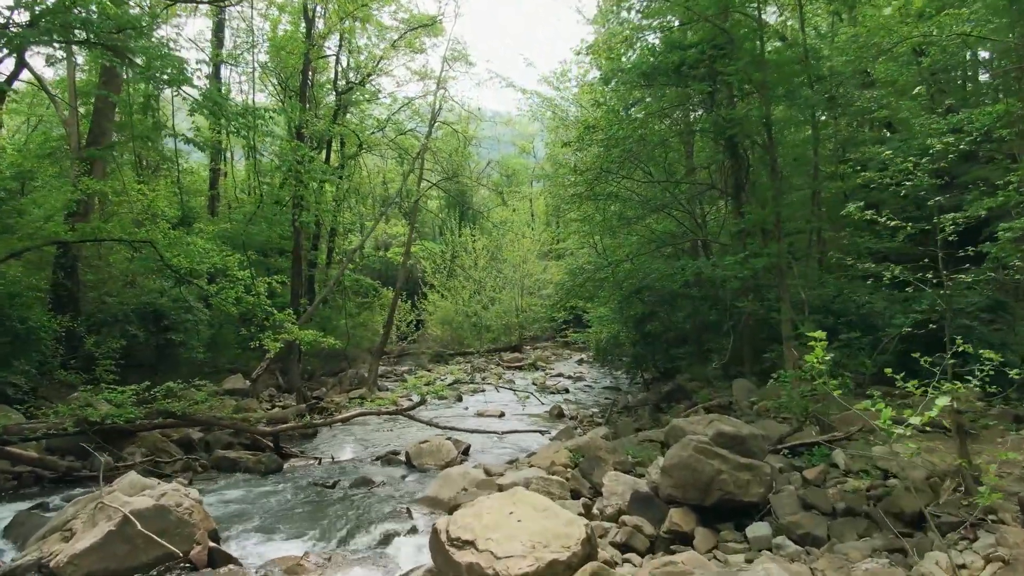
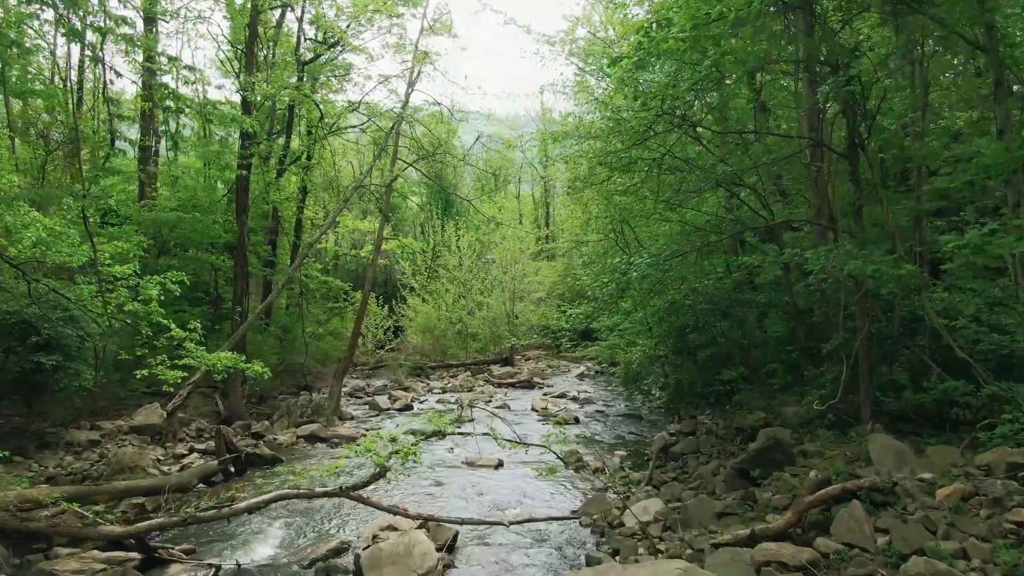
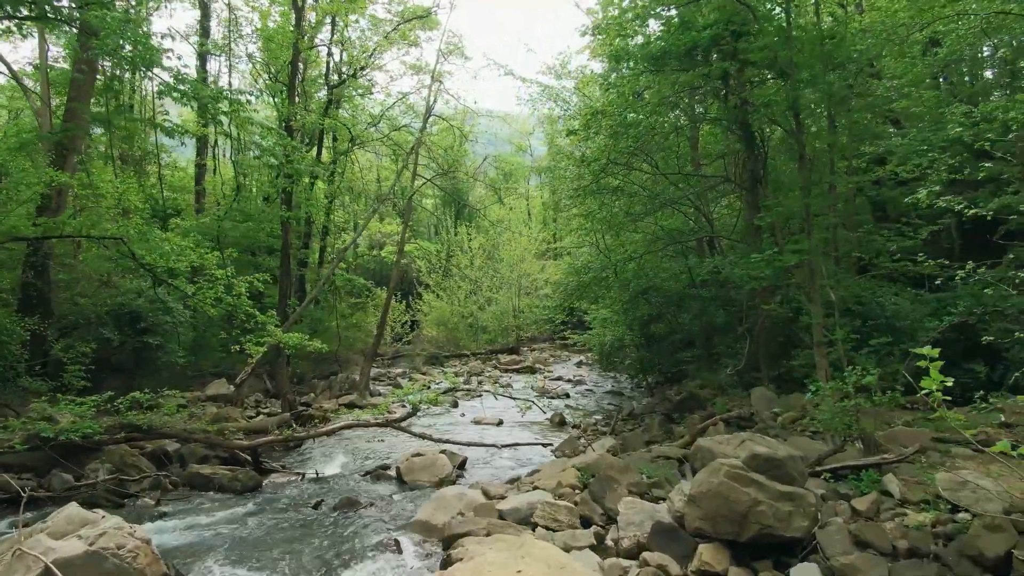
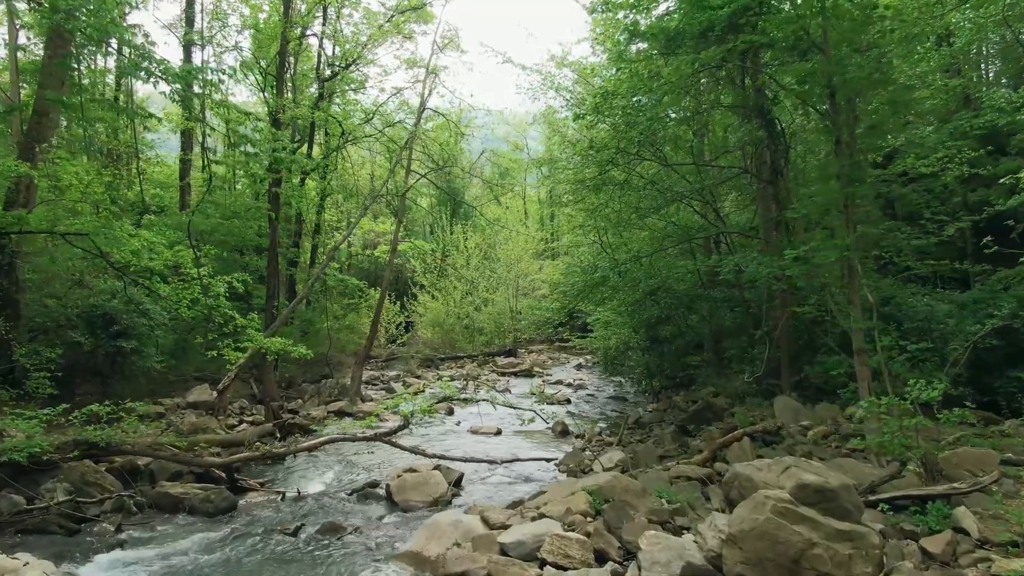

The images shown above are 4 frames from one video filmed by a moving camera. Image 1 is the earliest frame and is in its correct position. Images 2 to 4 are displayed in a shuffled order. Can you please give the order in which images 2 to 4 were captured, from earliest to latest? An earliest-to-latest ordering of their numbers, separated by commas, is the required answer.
3, 4, 2
